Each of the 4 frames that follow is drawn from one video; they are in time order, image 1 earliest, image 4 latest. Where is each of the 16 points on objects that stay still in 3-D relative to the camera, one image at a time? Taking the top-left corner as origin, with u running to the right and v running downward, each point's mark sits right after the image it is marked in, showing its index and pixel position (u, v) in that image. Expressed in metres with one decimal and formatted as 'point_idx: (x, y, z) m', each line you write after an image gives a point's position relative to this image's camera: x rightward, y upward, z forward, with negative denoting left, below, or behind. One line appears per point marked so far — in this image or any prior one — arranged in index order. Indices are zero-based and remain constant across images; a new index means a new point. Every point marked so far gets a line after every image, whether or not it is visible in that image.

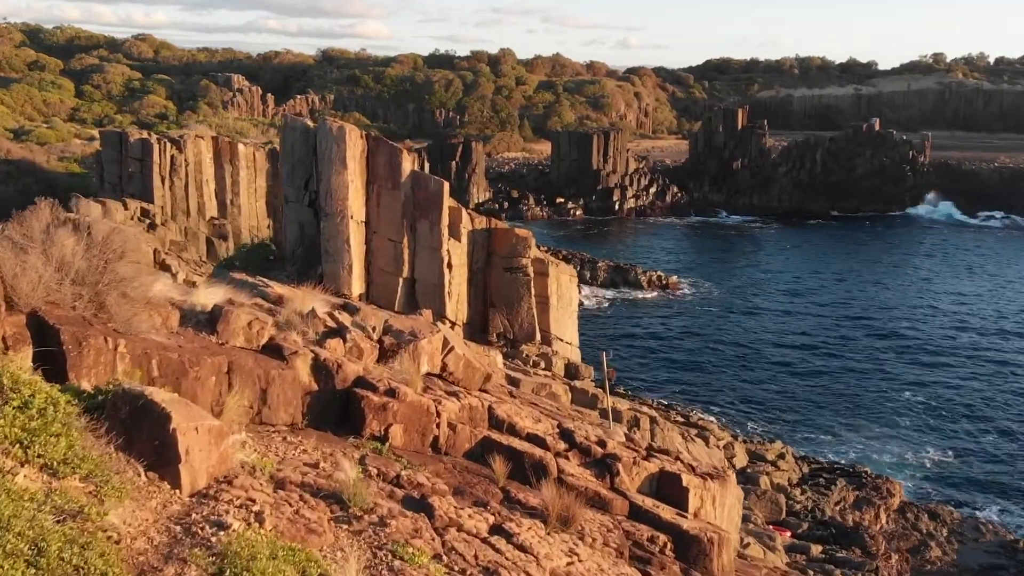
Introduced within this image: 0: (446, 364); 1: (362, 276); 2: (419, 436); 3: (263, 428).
0: (-0.9, -1.0, +11.8) m
1: (-2.8, +0.2, +16.7) m
2: (-0.9, -1.5, +9.1) m
3: (-2.3, -1.4, +8.4) m
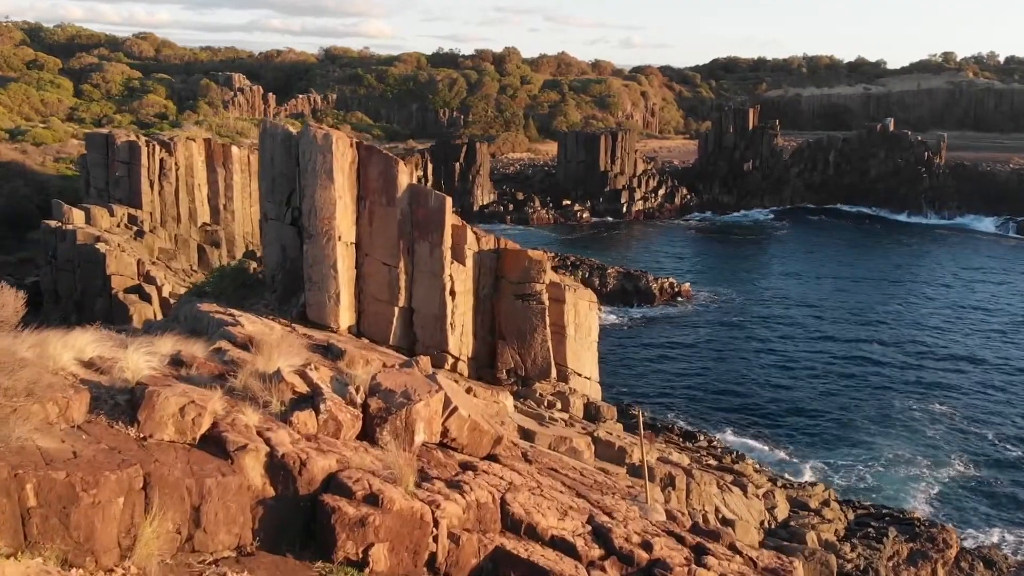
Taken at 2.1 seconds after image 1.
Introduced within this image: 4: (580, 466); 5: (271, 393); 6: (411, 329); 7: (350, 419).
0: (-0.7, -1.5, +9.5) m
1: (-2.6, -0.3, +14.5) m
2: (-0.8, -2.0, +6.9) m
3: (-2.2, -1.9, +6.2) m
4: (+0.9, -2.3, +11.7) m
5: (-2.2, -1.0, +8.2) m
6: (-1.7, -0.7, +14.9) m
7: (-1.5, -1.2, +8.4) m
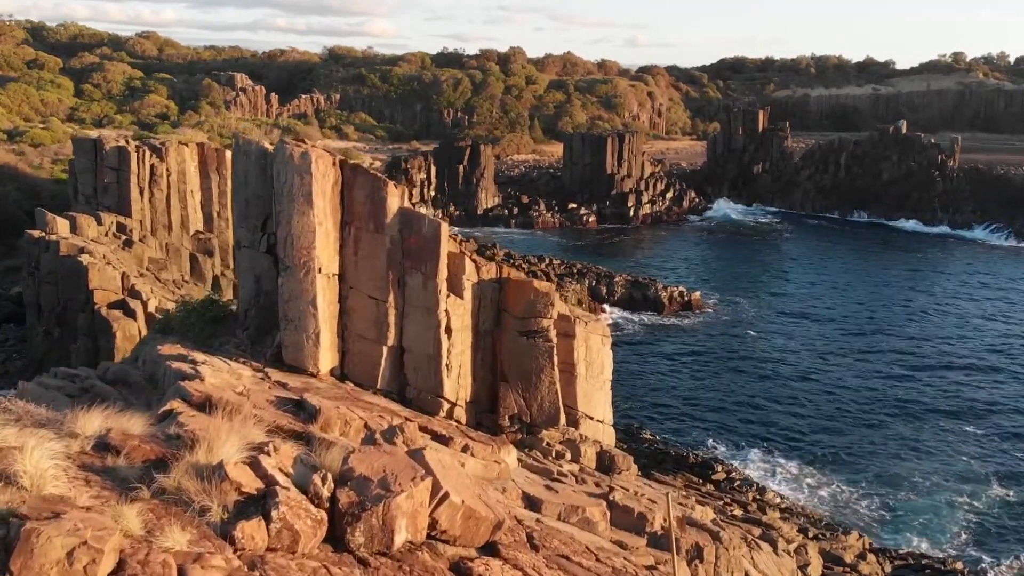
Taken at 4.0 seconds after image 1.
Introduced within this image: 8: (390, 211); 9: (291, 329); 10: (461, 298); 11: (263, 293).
0: (-0.7, -2.1, +7.9) m
1: (-2.6, -0.9, +12.8) m
2: (-0.8, -2.6, +5.2) m
3: (-2.2, -2.4, +4.5) m
4: (+0.9, -2.9, +10.0) m
5: (-2.2, -1.5, +6.5) m
6: (-1.6, -1.2, +13.2) m
7: (-1.5, -1.8, +6.7) m
8: (-1.7, +1.1, +12.7) m
9: (-3.1, -0.6, +12.5) m
10: (-0.8, -0.1, +13.4) m
11: (-3.7, -0.1, +13.2) m
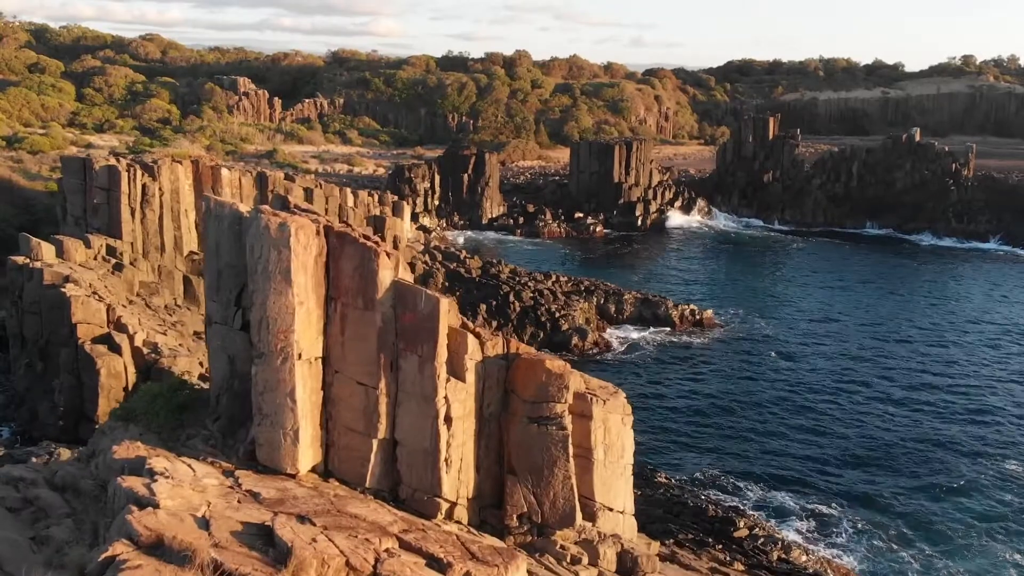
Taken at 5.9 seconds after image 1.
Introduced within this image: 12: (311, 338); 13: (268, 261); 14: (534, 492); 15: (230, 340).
0: (-0.6, -3.2, +6.2) m
1: (-2.5, -1.9, +11.2) m
2: (-0.7, -3.7, +3.5) m
3: (-2.1, -3.5, +2.9) m
4: (+1.0, -3.9, +8.3) m
5: (-2.1, -2.6, +4.8) m
6: (-1.5, -2.3, +11.6) m
7: (-1.4, -2.9, +5.0) m
8: (-1.6, 0.0, +11.1) m
9: (-3.0, -1.6, +10.9) m
10: (-0.6, -1.2, +11.7) m
11: (-3.5, -1.2, +11.6) m
12: (-2.5, -0.6, +11.0) m
13: (-2.9, +0.3, +10.6) m
14: (+0.3, -2.8, +12.4) m
15: (-3.7, -0.7, +11.6) m
